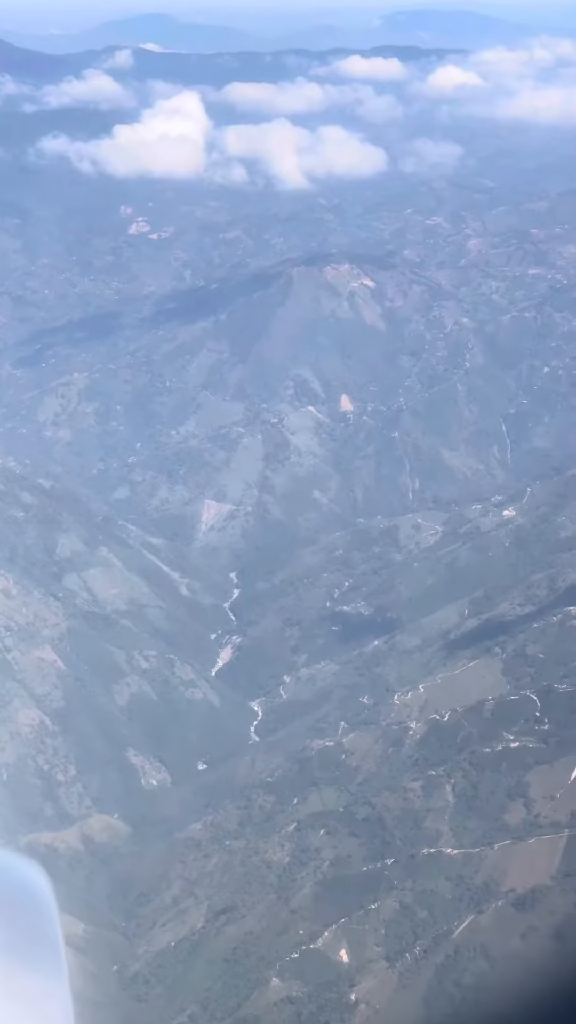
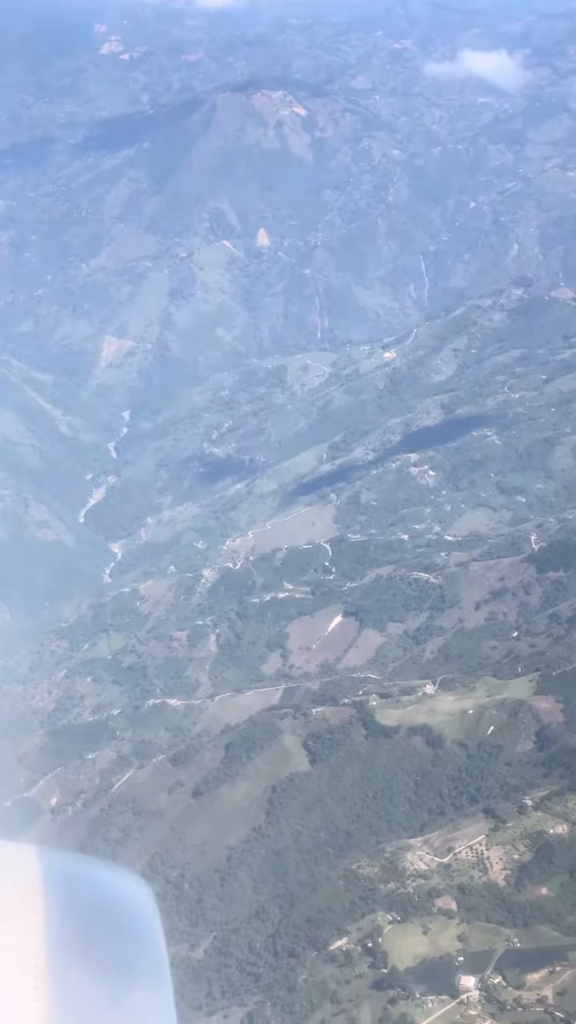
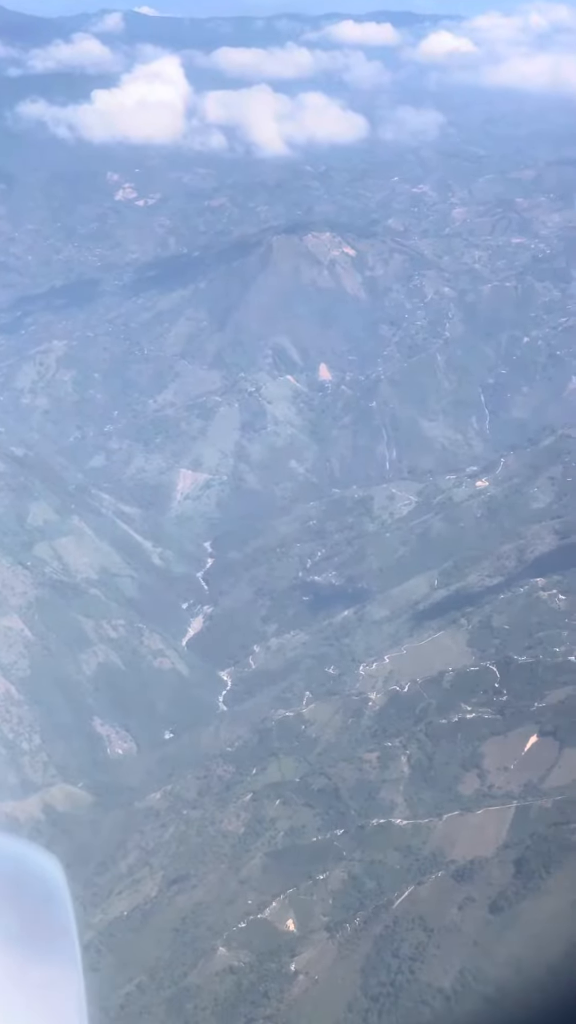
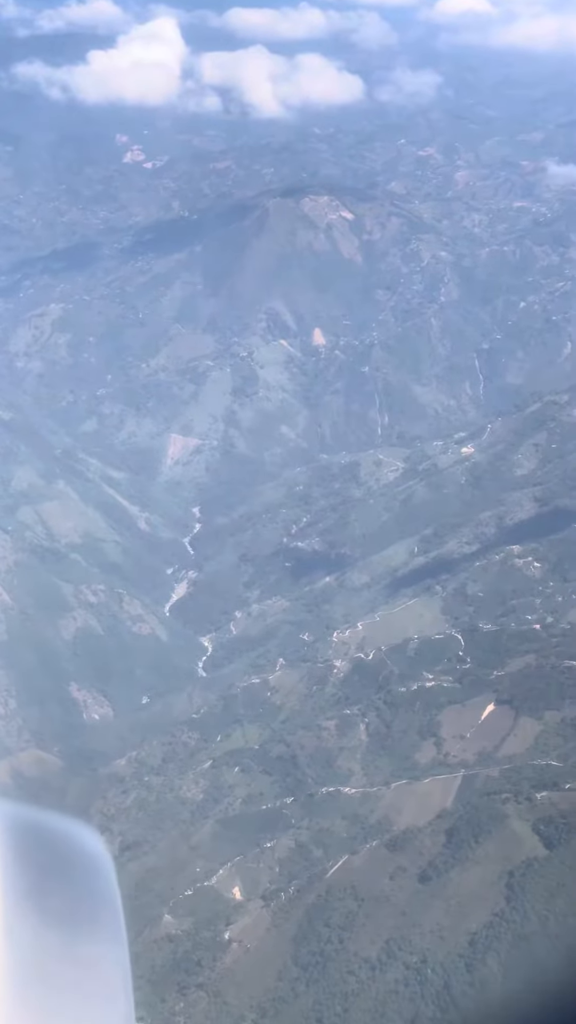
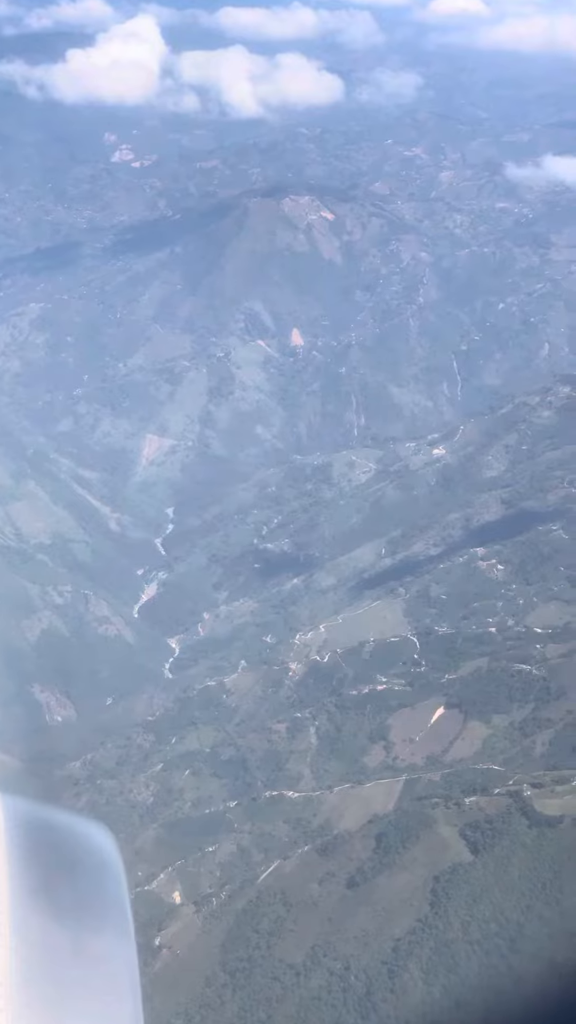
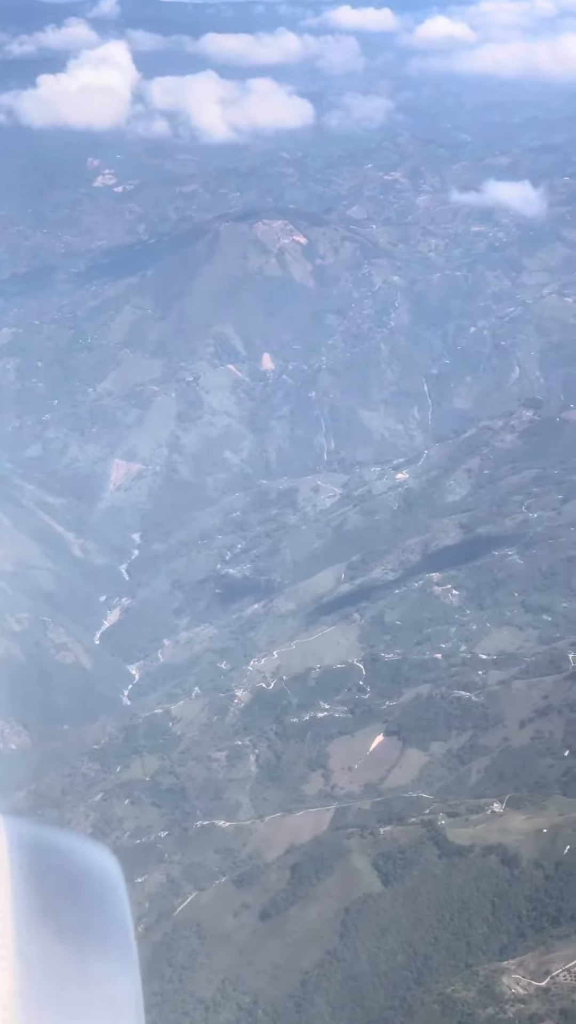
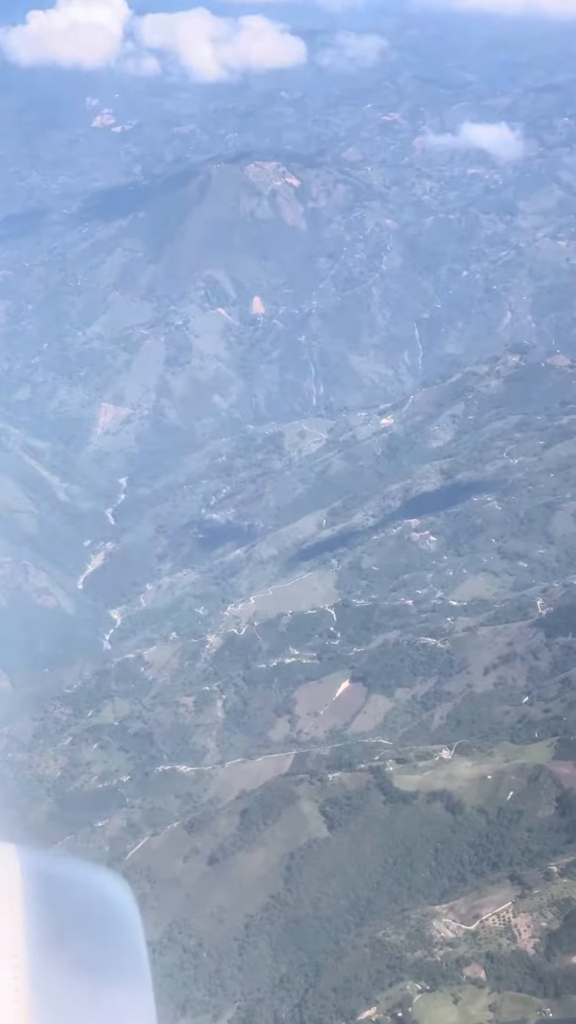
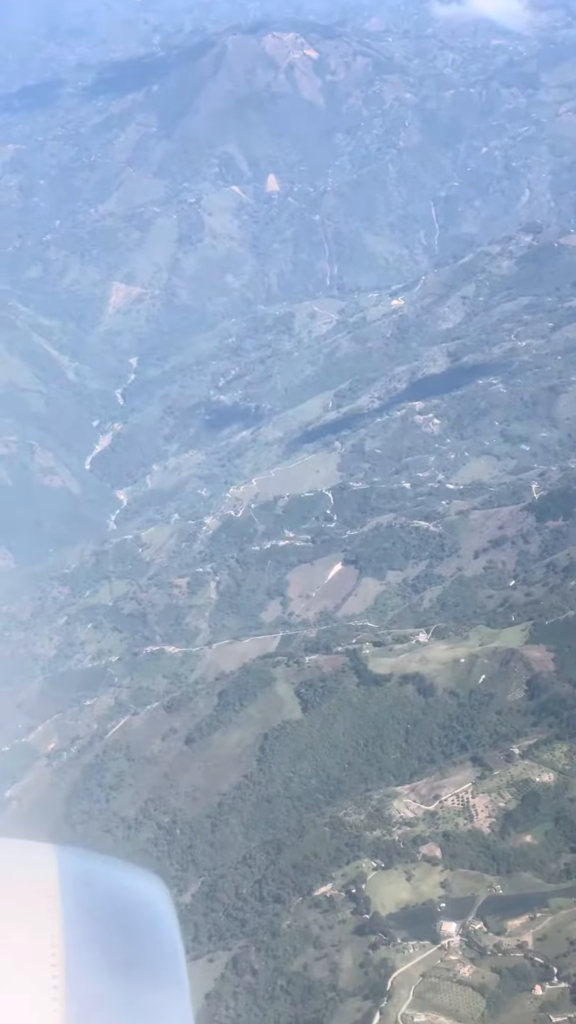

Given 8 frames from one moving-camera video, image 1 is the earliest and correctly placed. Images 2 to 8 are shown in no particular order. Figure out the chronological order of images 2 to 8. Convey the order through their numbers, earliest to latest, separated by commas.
3, 4, 5, 6, 7, 2, 8
